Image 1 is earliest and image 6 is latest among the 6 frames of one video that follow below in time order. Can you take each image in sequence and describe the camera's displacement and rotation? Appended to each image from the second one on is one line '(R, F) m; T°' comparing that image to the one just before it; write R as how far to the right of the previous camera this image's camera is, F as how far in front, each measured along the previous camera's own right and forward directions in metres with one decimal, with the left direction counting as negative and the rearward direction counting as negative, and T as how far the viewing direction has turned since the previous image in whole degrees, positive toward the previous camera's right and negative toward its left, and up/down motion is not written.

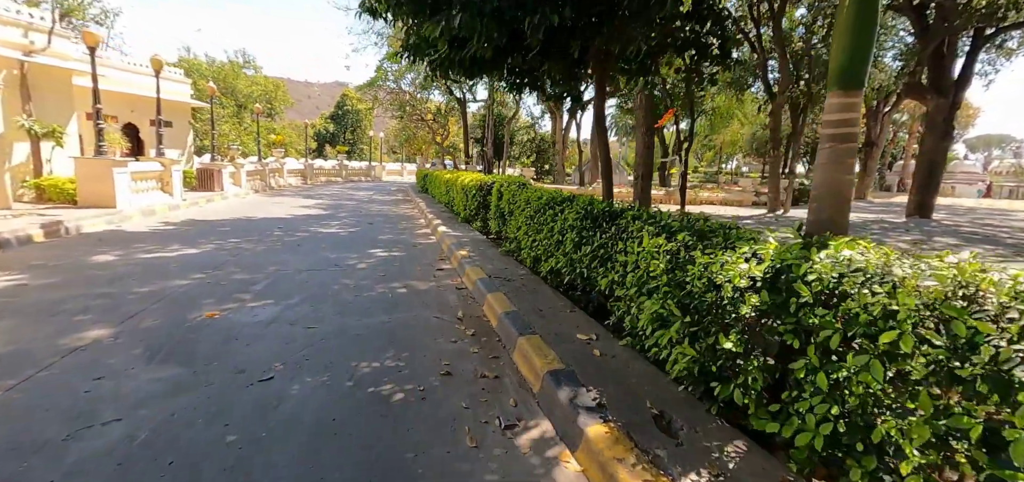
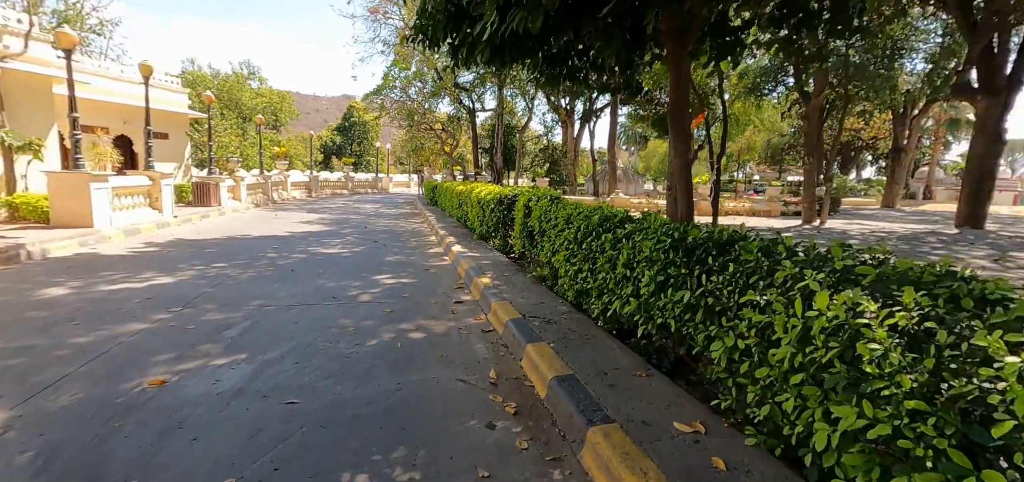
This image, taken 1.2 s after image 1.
(-0.3, +1.1) m; -1°
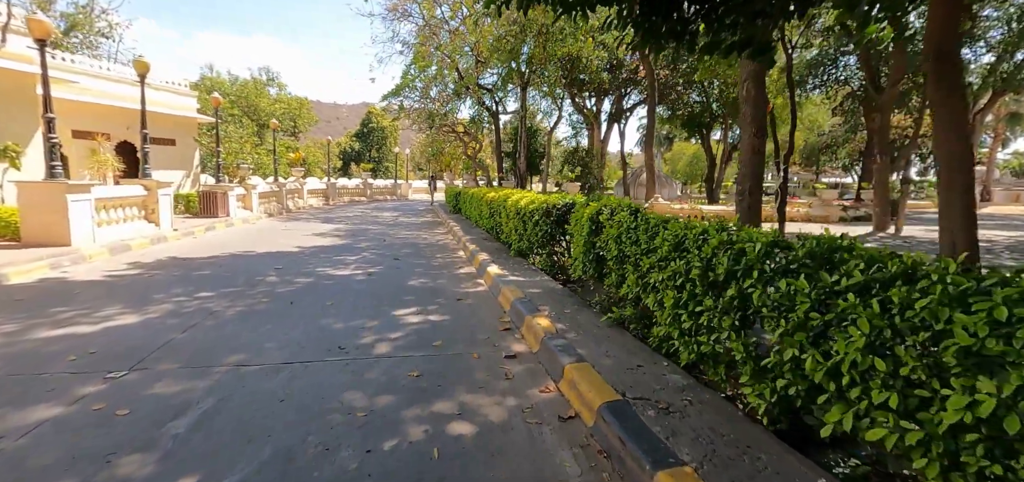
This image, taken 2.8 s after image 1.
(-0.4, +1.5) m; -2°
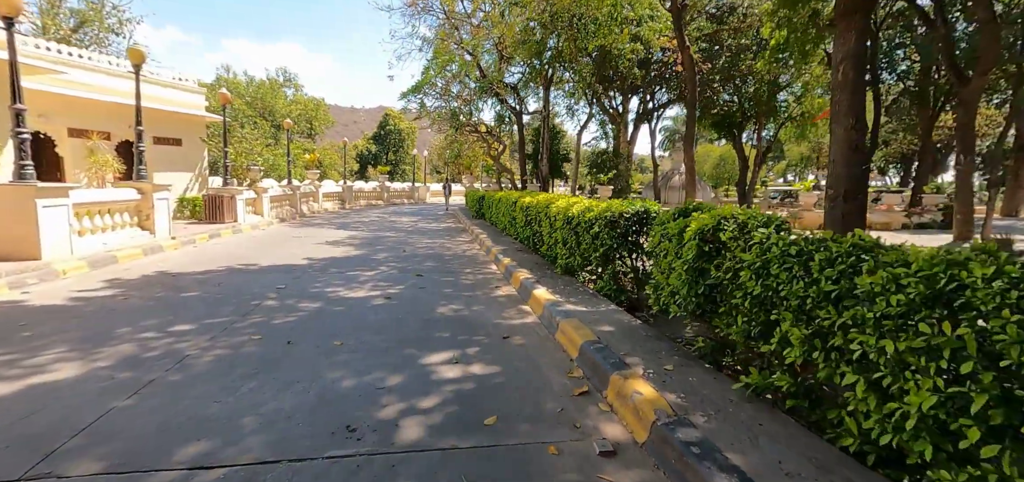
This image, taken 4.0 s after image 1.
(-0.4, +1.3) m; -2°
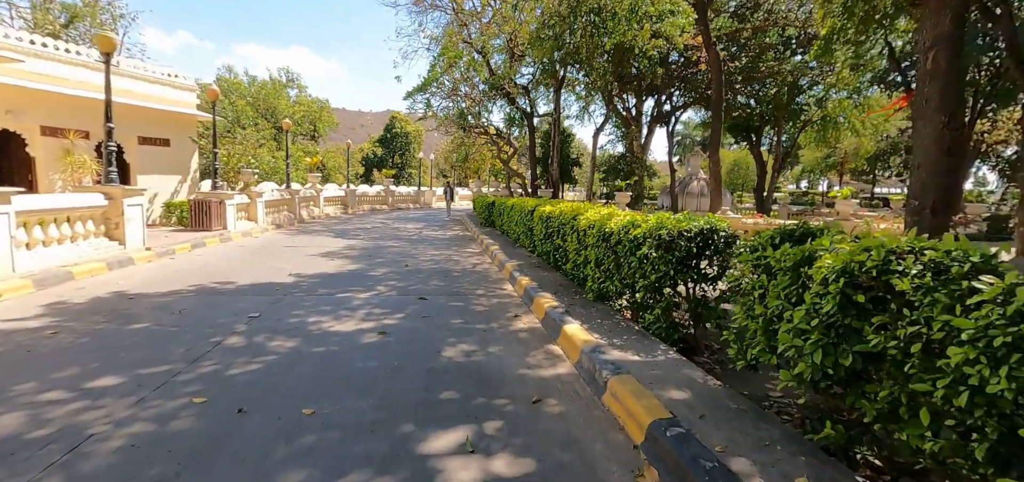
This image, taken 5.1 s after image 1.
(-0.2, +1.2) m; -1°
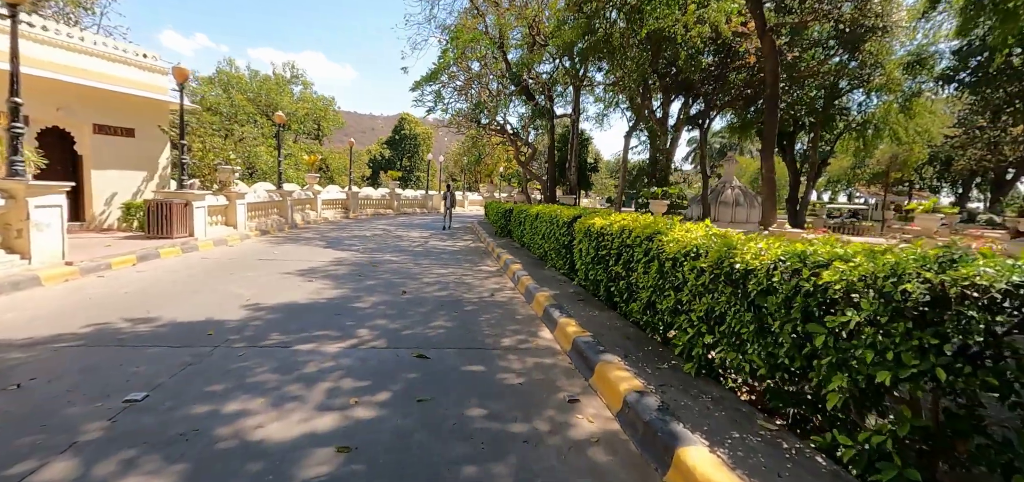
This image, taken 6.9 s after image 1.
(-0.3, +2.1) m; -1°
